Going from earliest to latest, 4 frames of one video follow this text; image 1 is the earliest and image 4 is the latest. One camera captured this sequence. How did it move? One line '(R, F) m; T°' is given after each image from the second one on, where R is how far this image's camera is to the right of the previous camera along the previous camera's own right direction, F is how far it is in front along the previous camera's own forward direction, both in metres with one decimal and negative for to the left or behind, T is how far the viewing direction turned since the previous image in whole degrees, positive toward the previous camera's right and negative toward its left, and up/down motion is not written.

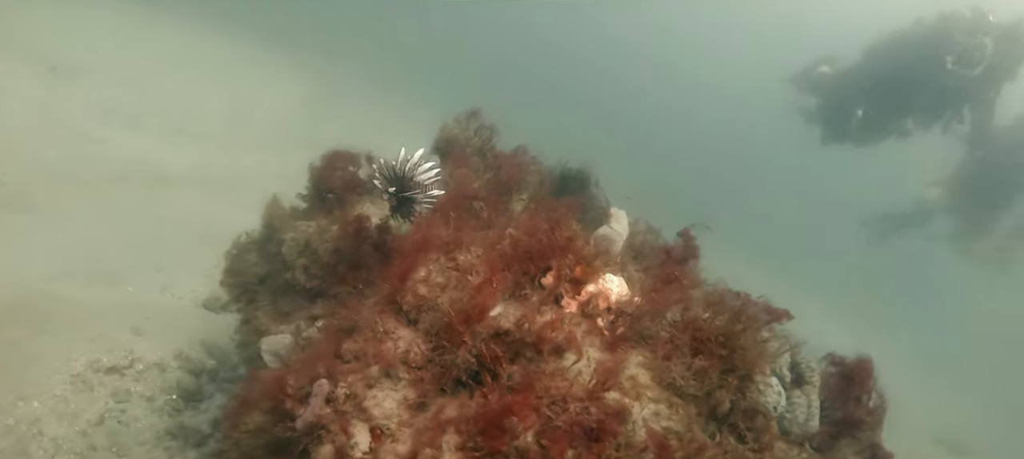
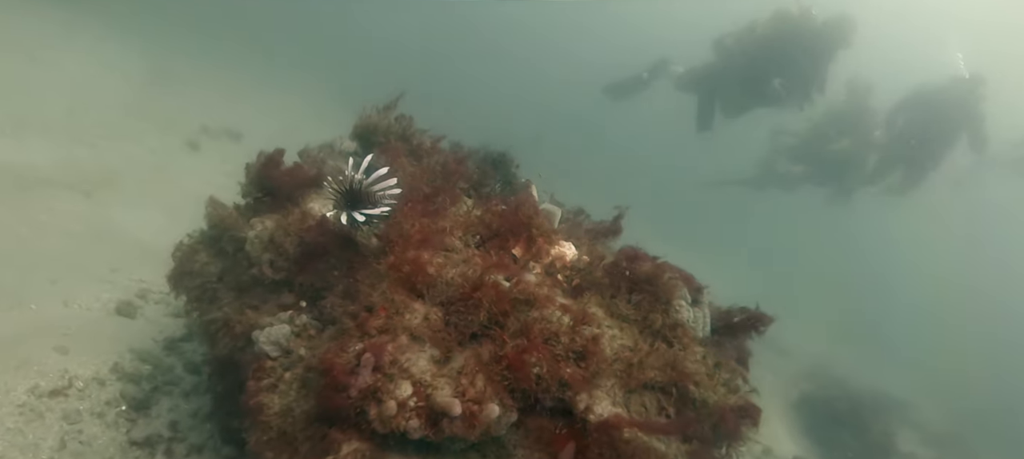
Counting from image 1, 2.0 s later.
(-1.3, -0.8) m; +17°
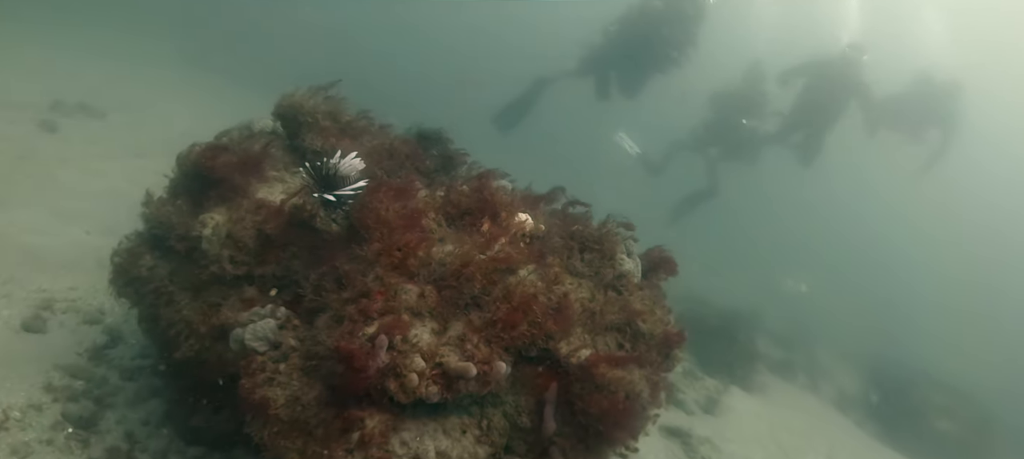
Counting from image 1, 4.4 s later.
(-1.1, -0.4) m; +15°
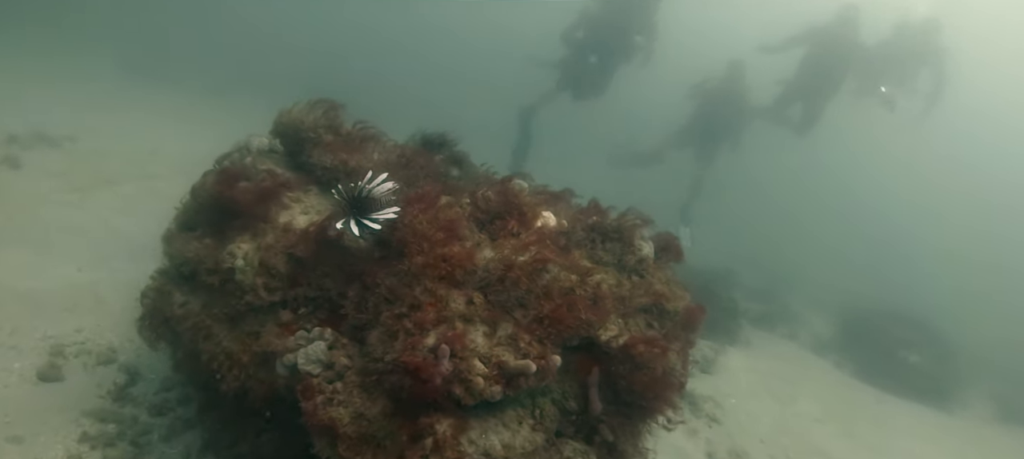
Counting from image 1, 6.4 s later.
(-0.8, -0.2) m; +5°
